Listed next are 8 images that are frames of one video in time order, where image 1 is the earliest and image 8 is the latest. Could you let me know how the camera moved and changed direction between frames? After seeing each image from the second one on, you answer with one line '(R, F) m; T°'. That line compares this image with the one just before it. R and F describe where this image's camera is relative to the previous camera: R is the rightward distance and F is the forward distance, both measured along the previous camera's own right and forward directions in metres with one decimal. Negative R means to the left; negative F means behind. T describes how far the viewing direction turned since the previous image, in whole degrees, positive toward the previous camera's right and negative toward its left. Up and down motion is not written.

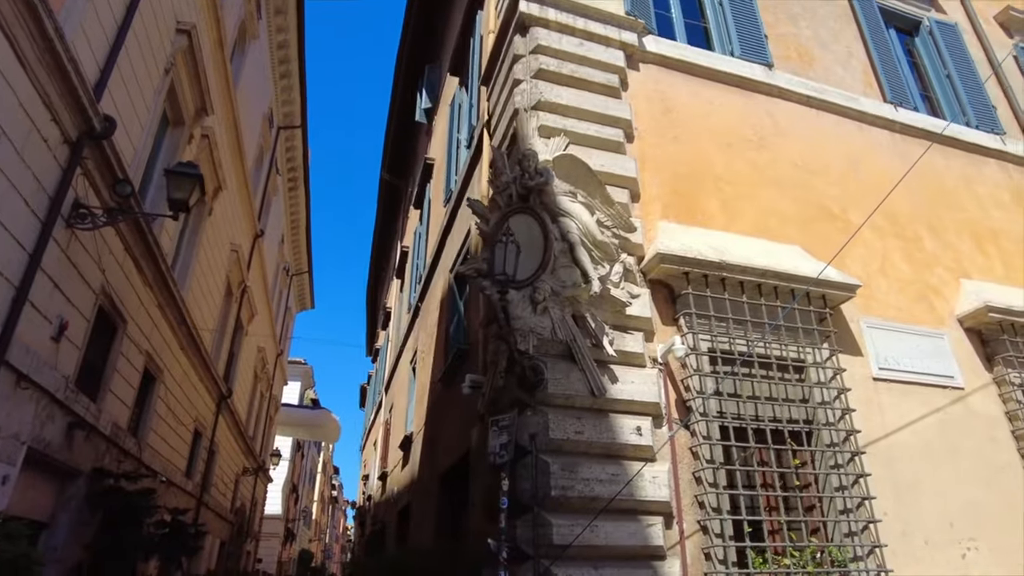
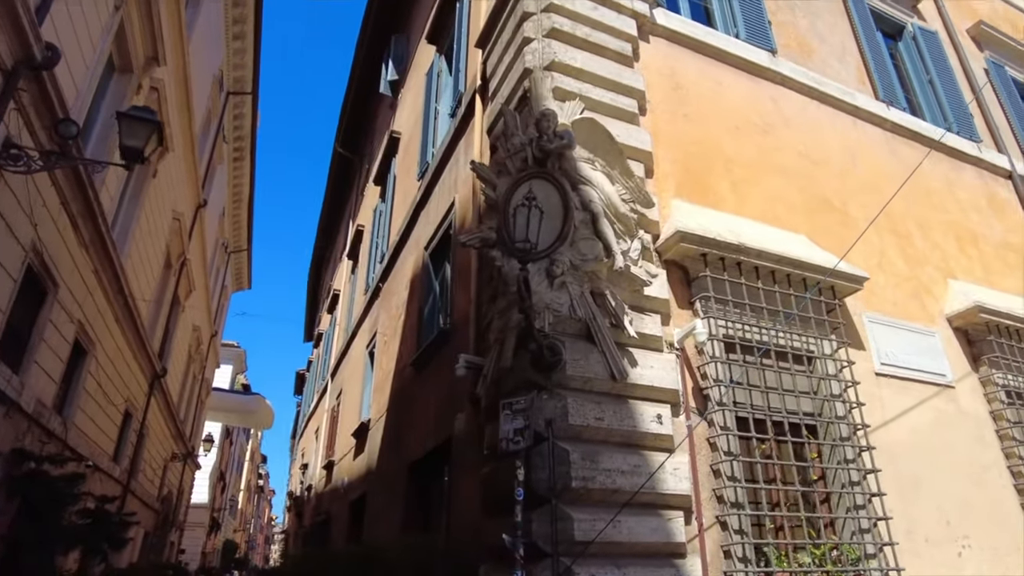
(-0.4, +0.4) m; +5°
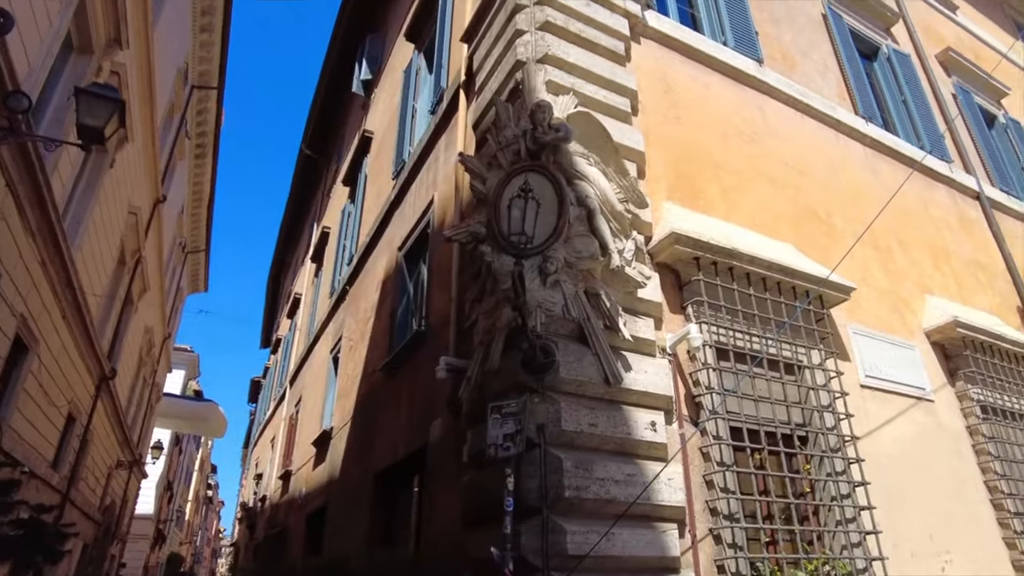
(-0.1, +0.2) m; +3°
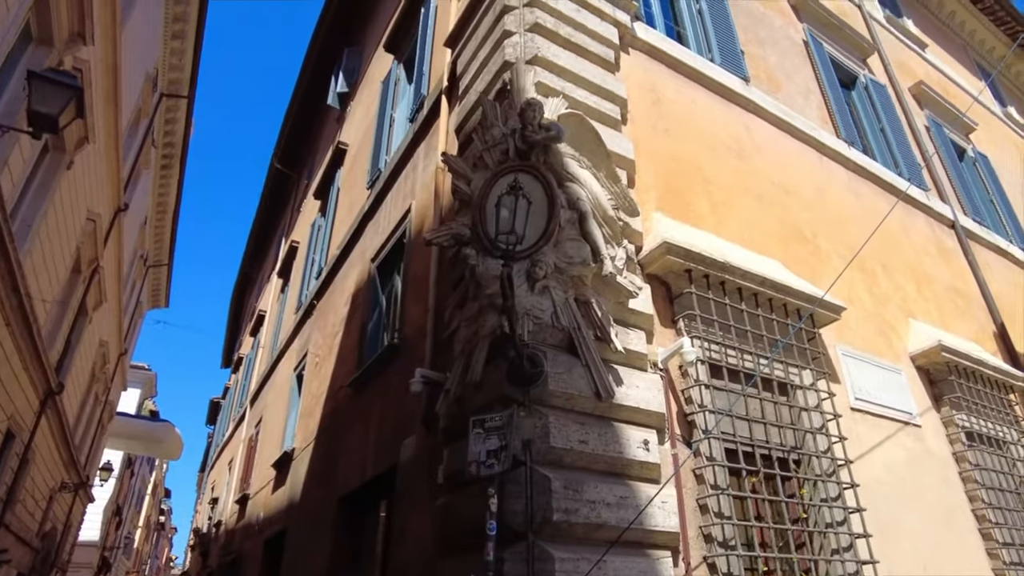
(-0.1, +0.2) m; +3°
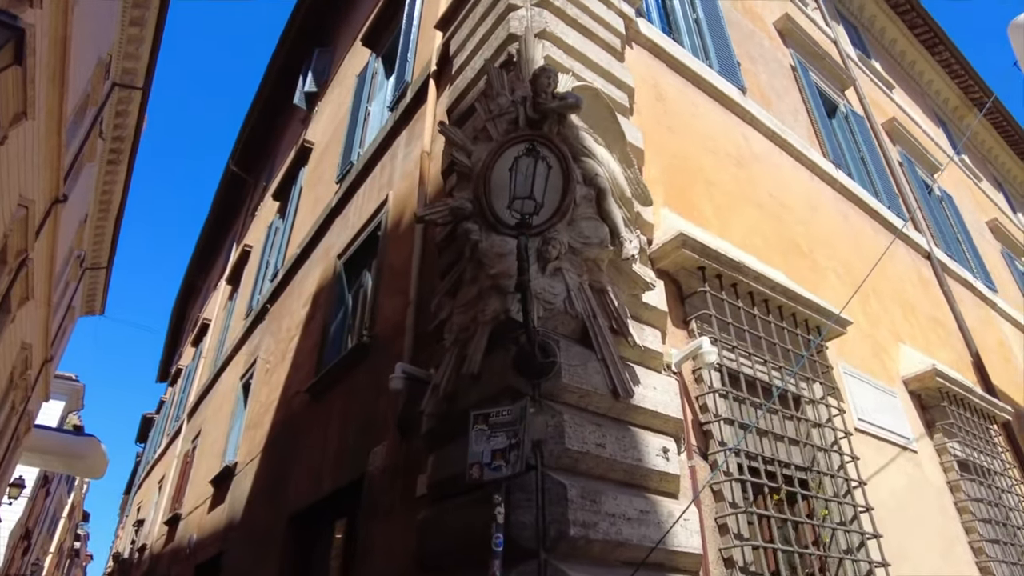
(-0.2, +0.4) m; +4°
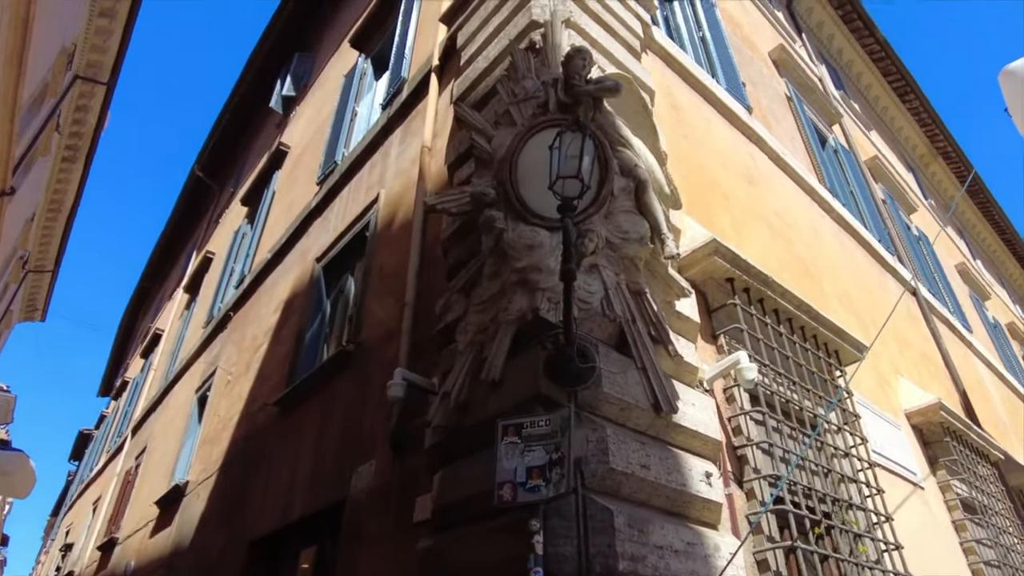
(-0.2, +0.3) m; +3°
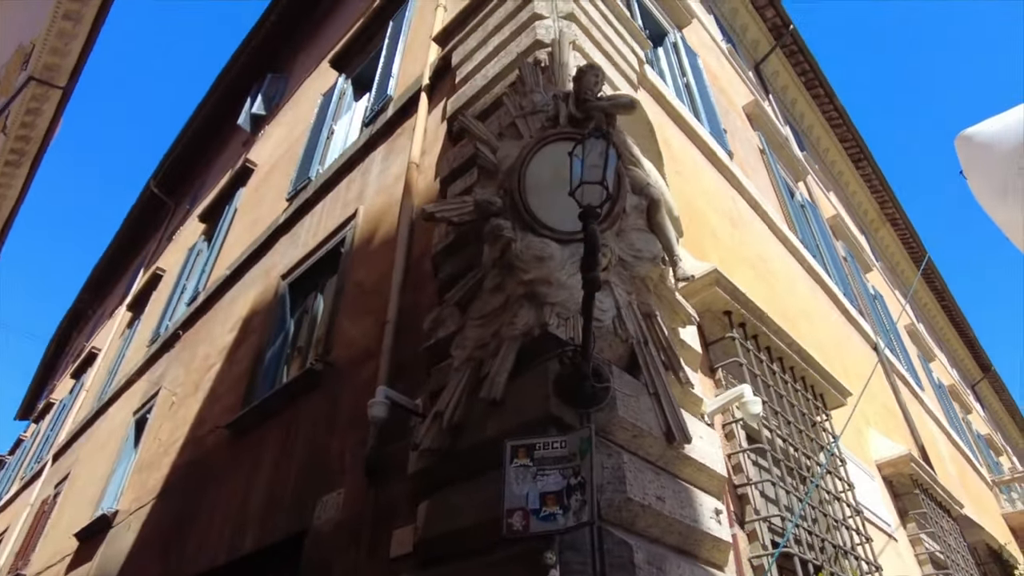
(-0.2, +0.2) m; +4°
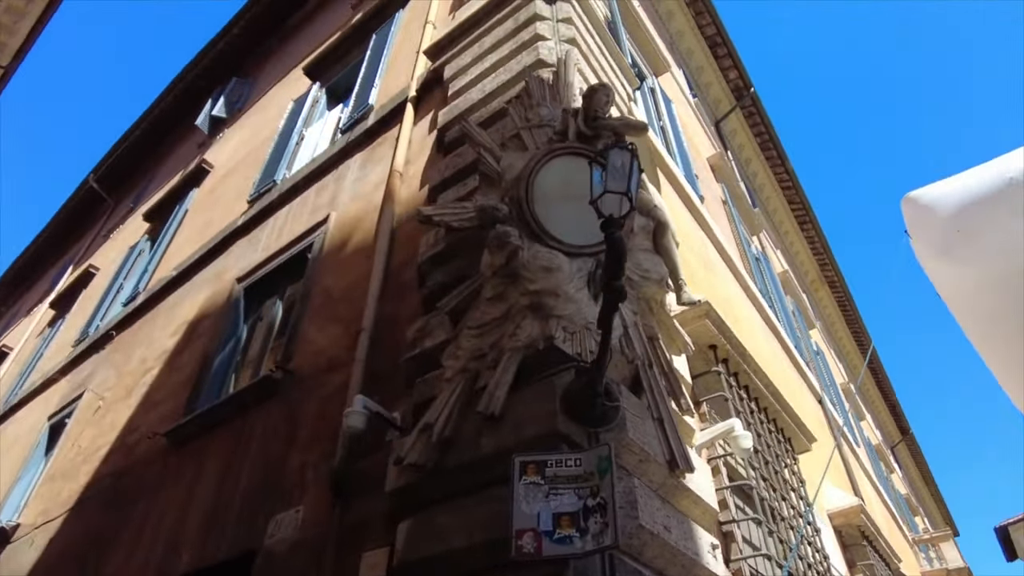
(-0.2, +0.1) m; +5°
